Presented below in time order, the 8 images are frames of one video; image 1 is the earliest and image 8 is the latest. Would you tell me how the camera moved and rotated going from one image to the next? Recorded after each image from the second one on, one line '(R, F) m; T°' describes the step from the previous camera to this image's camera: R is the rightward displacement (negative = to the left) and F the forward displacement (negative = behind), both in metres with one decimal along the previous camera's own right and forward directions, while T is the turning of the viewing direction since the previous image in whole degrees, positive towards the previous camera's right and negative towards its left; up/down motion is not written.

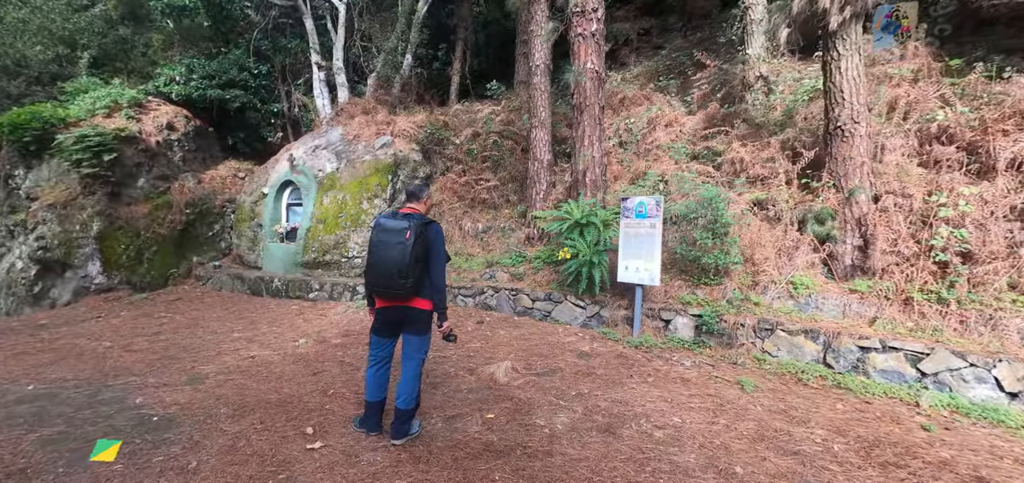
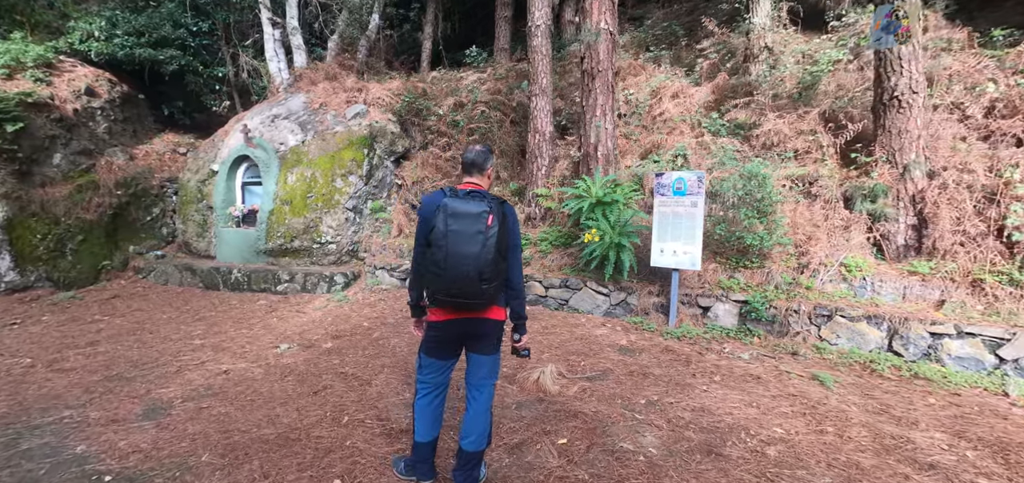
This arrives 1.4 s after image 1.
(-0.7, +0.8) m; +6°
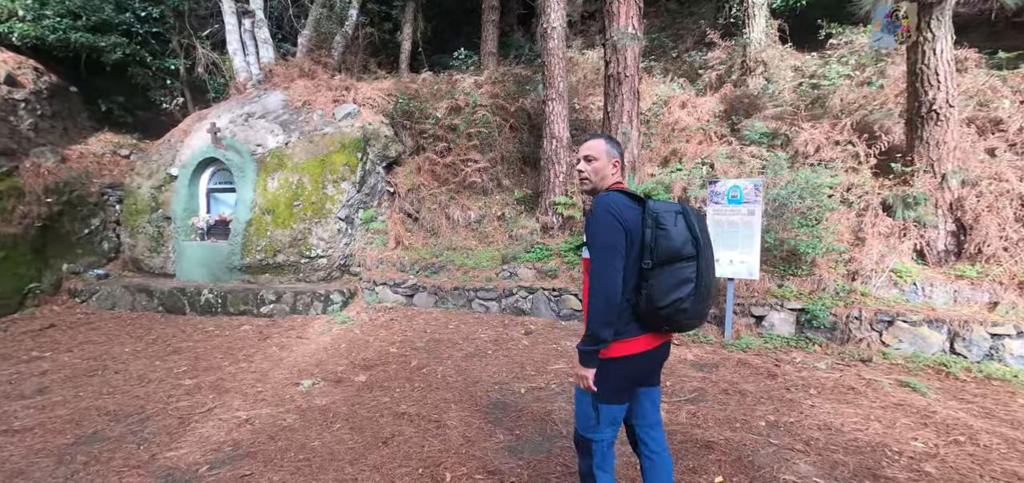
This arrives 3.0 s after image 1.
(-1.1, +0.5) m; +8°
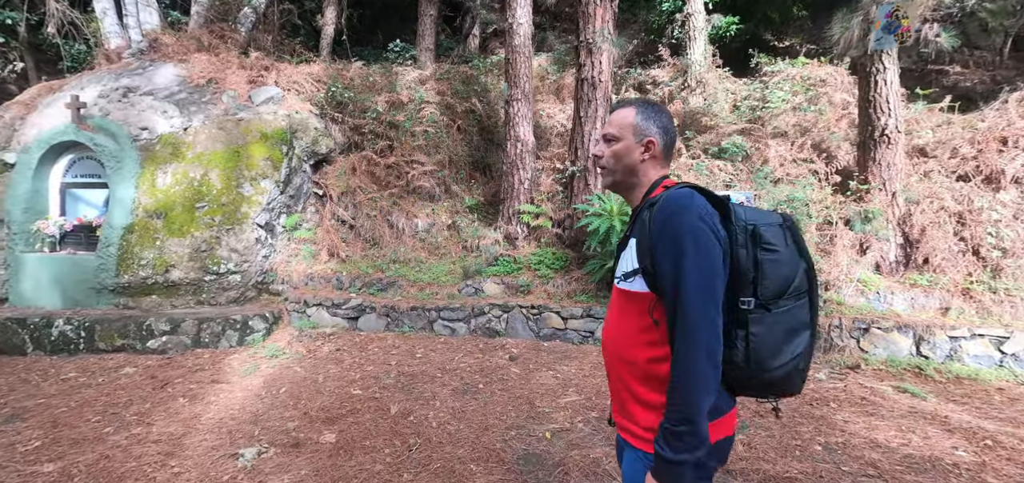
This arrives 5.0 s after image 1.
(-0.9, +0.7) m; +13°
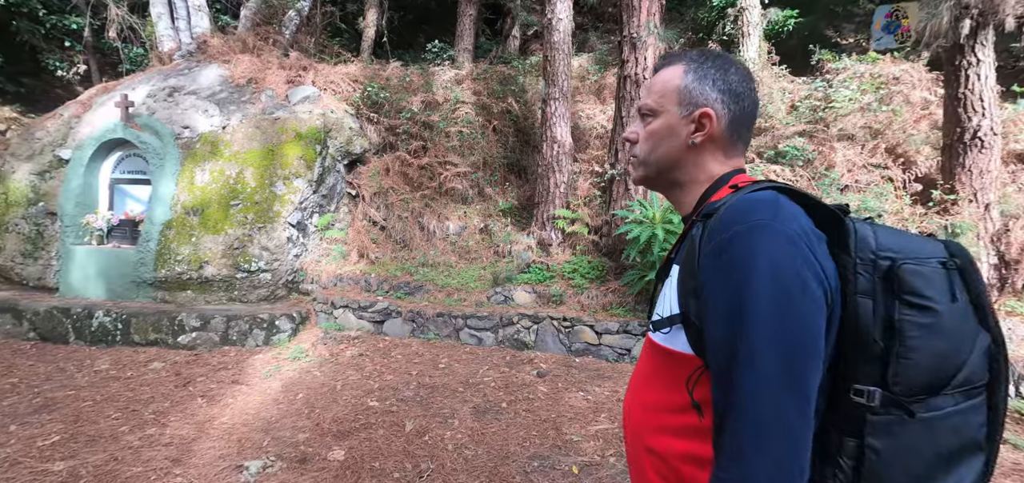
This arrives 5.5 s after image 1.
(+0.1, +0.3) m; -5°
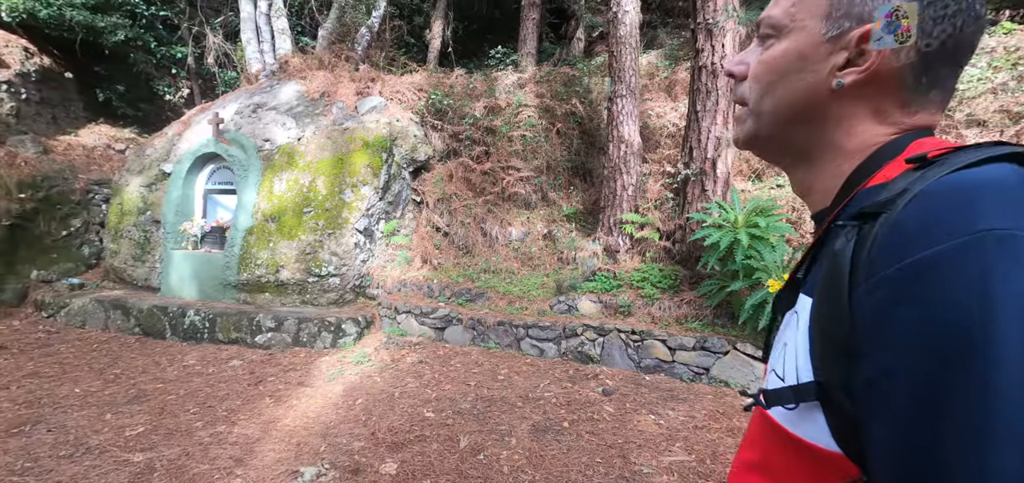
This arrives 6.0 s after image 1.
(0.0, +0.2) m; -8°
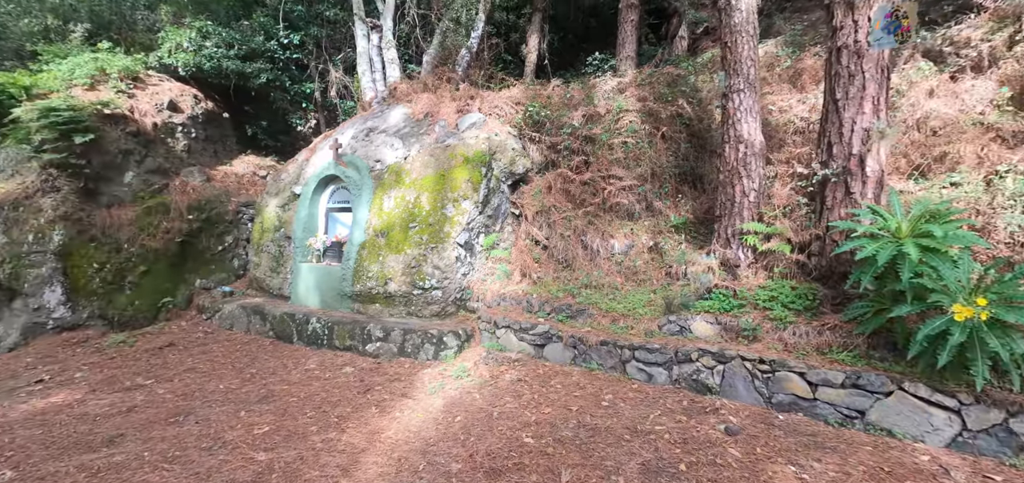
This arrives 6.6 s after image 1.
(0.0, +0.2) m; -12°
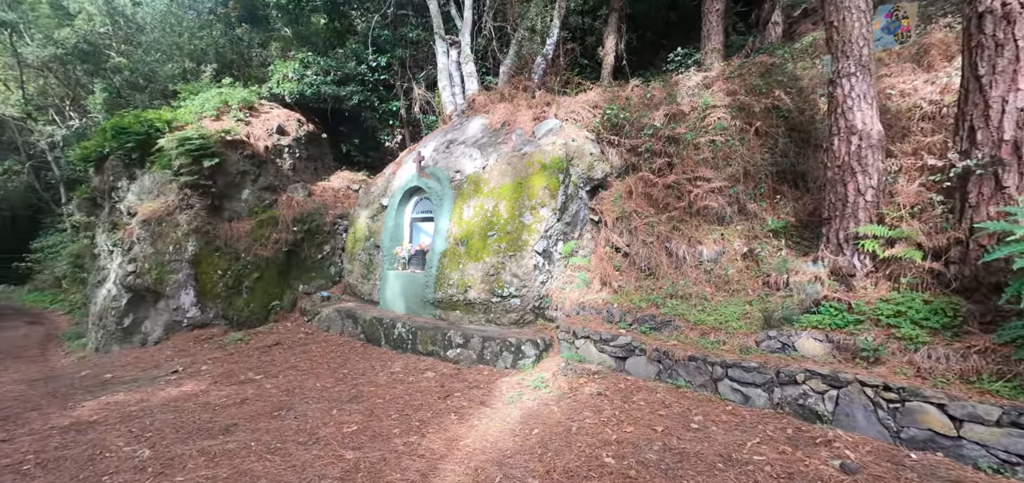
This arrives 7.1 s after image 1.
(0.0, +0.1) m; -10°
